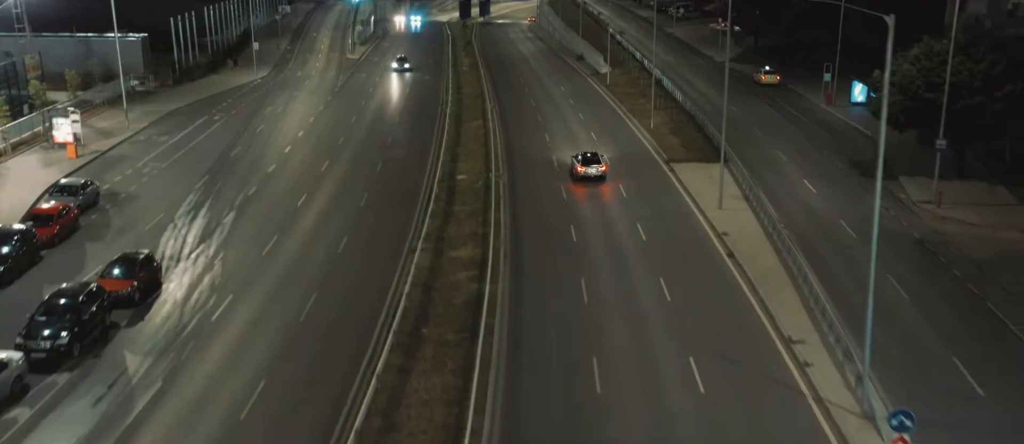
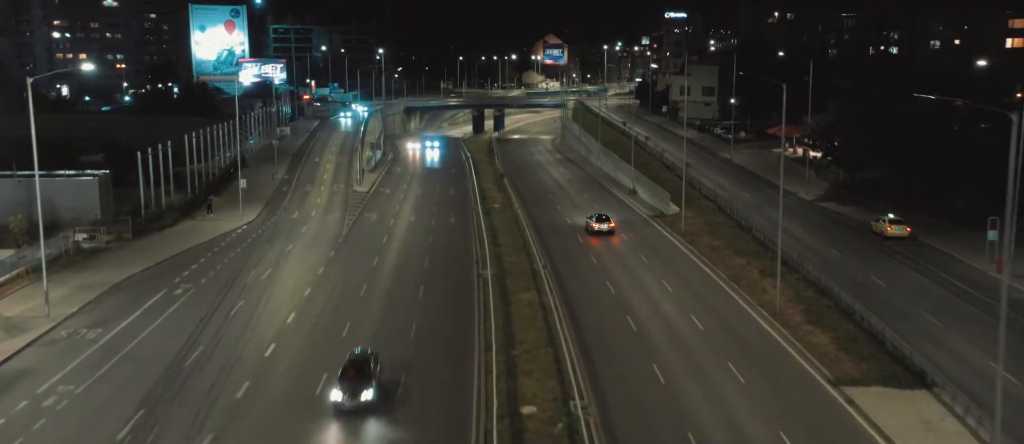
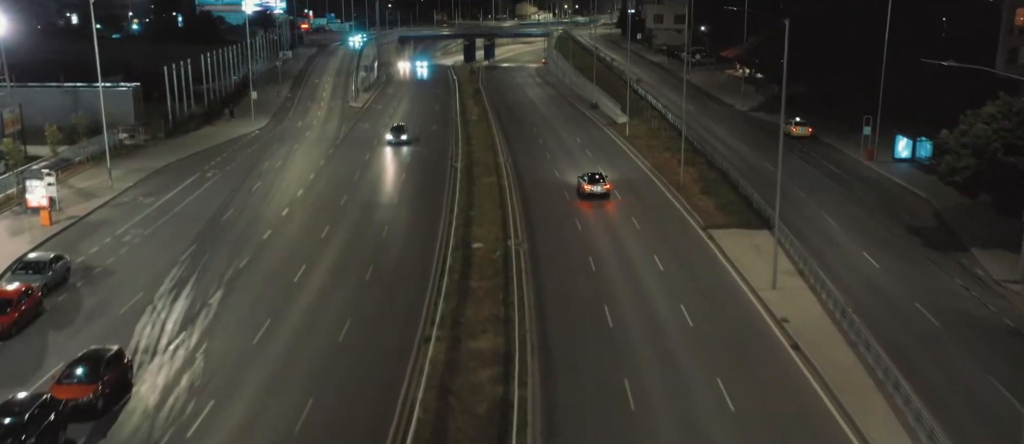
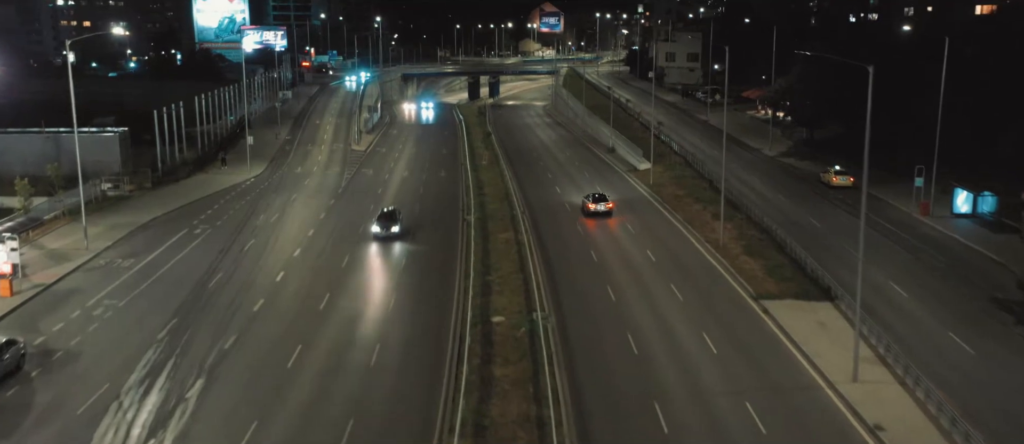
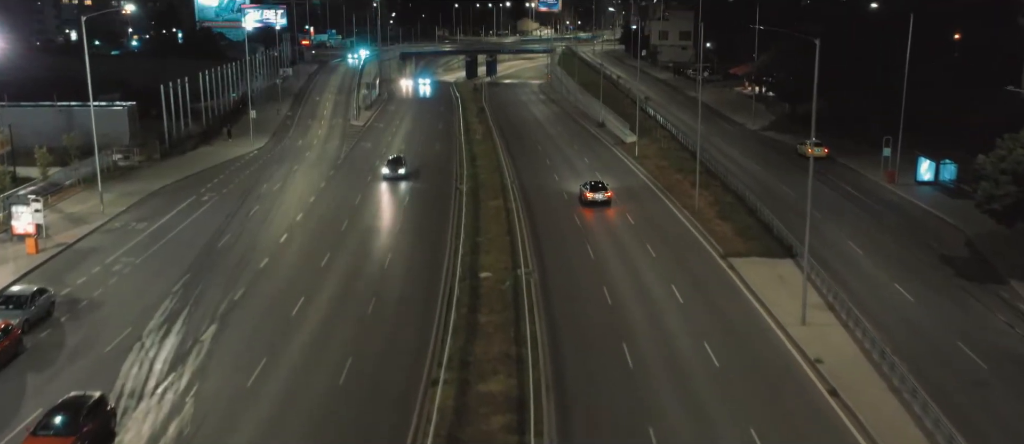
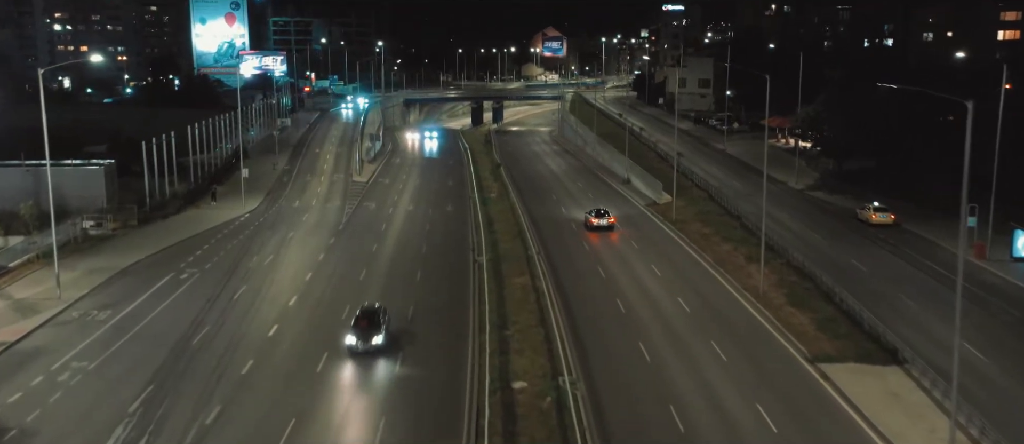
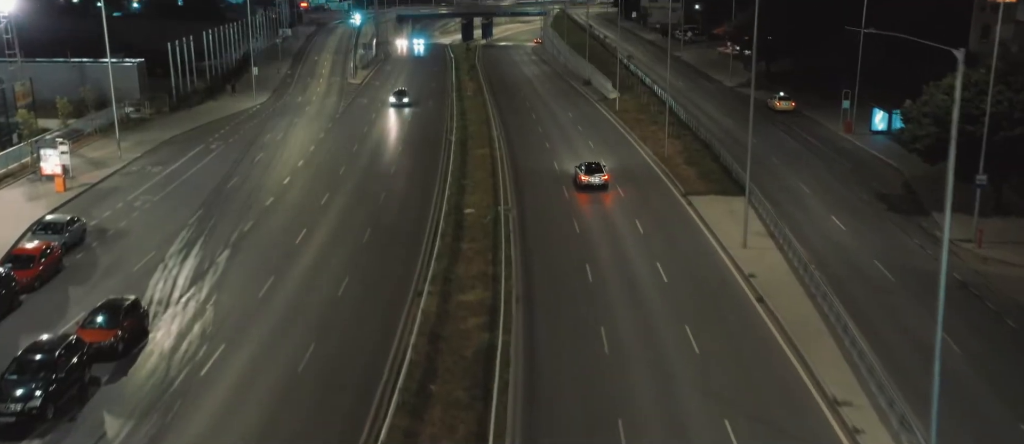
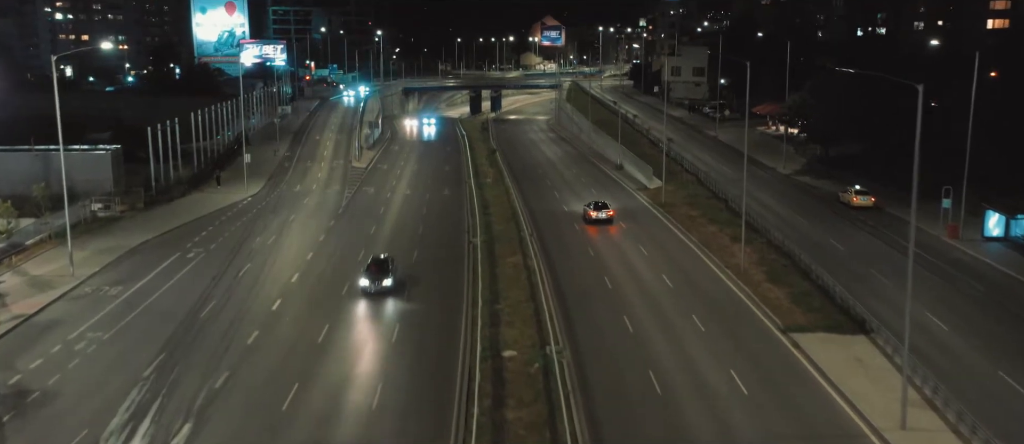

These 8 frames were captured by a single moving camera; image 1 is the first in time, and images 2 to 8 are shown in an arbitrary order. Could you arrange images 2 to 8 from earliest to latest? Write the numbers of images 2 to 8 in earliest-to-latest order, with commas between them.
7, 3, 5, 4, 8, 6, 2
